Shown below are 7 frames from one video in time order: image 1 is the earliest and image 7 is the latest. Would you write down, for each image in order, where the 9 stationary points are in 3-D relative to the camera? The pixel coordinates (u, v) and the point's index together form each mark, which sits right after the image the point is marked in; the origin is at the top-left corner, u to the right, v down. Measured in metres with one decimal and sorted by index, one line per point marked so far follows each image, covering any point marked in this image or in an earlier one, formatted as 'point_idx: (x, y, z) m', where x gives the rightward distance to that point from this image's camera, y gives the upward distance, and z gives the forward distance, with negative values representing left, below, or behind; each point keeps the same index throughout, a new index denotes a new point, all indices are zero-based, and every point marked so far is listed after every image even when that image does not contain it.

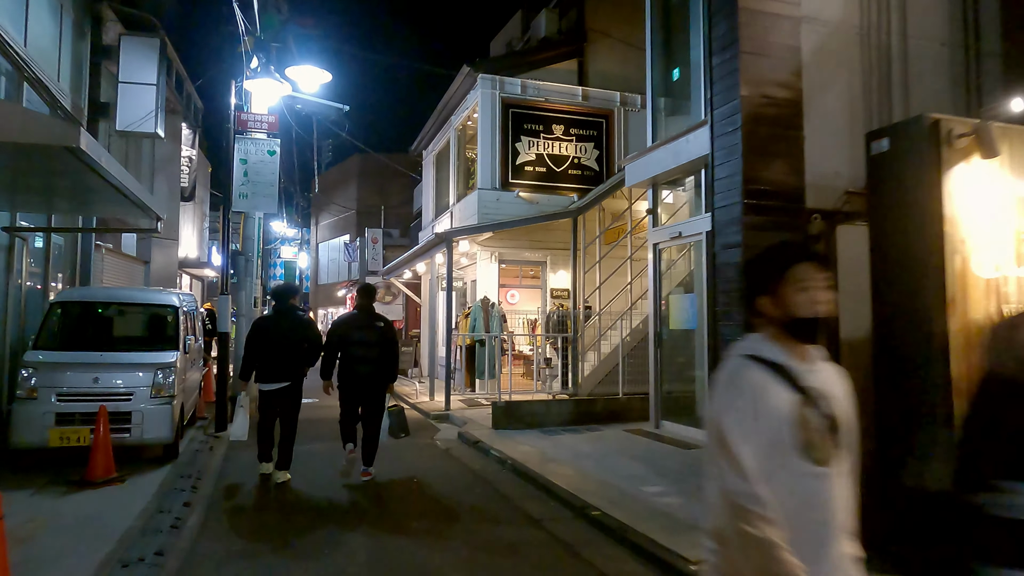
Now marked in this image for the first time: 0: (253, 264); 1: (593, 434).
0: (-3.9, +0.4, +9.9) m
1: (+1.0, -1.8, +8.1) m
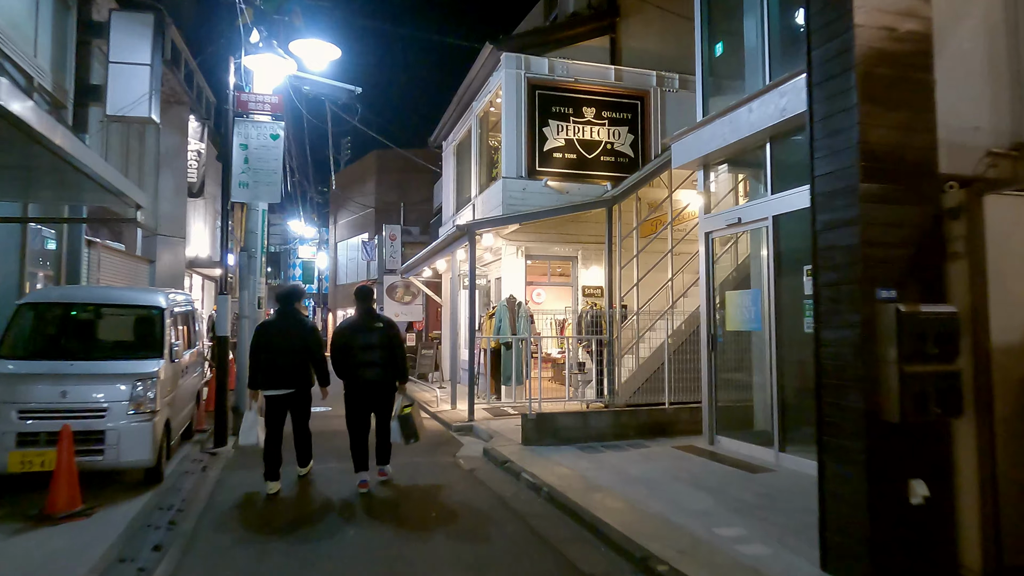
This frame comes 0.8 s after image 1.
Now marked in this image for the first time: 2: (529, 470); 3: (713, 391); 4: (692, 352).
0: (-3.5, +0.4, +9.0) m
1: (+1.4, -1.8, +7.0) m
2: (+0.2, -1.7, +6.3) m
3: (+2.3, -1.2, +7.5) m
4: (+2.6, -0.9, +9.6) m
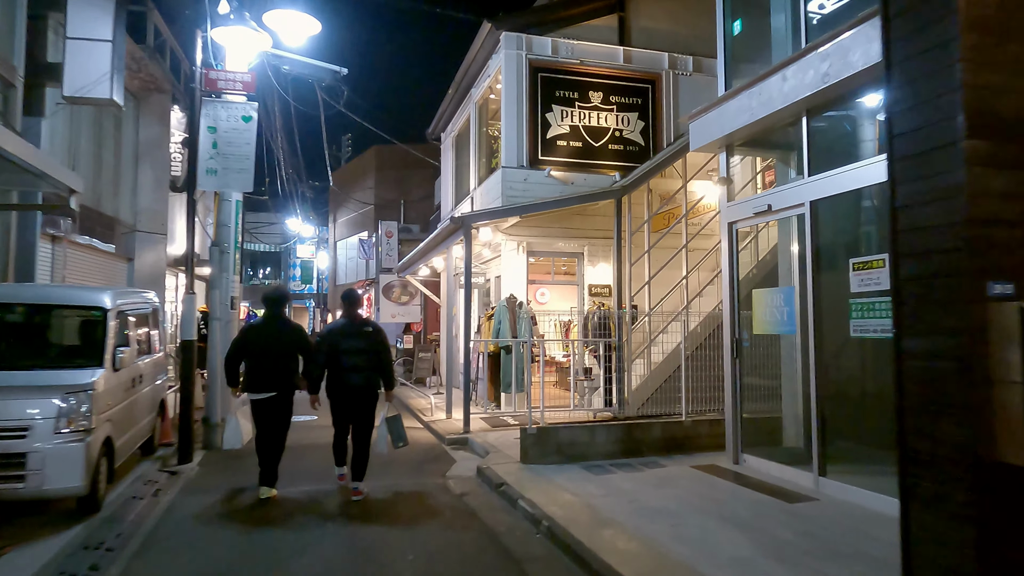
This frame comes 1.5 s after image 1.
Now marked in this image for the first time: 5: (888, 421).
0: (-3.5, +0.4, +8.2) m
1: (+1.3, -1.7, +6.1) m
2: (+0.1, -1.7, +5.5) m
3: (+2.2, -1.1, +6.6) m
4: (+2.6, -0.9, +8.7) m
5: (+2.9, -1.0, +5.1) m
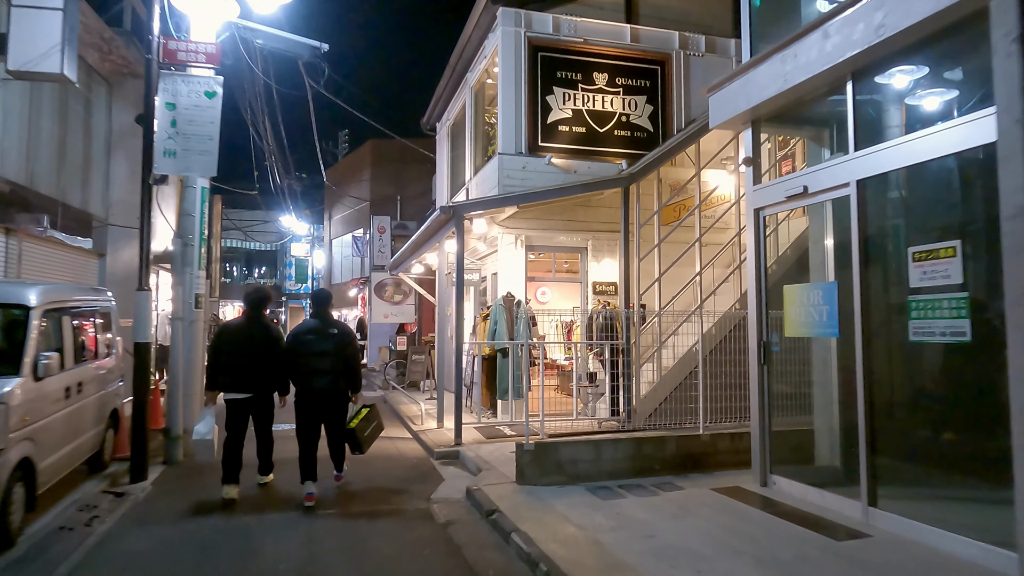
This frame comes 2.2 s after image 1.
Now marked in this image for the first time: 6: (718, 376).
0: (-3.5, +0.4, +7.4) m
1: (+1.3, -1.7, +5.3) m
2: (+0.1, -1.7, +4.6) m
3: (+2.2, -1.1, +5.8) m
4: (+2.6, -0.9, +7.9) m
5: (+2.8, -1.0, +4.2) m
6: (+2.4, -1.0, +7.8) m
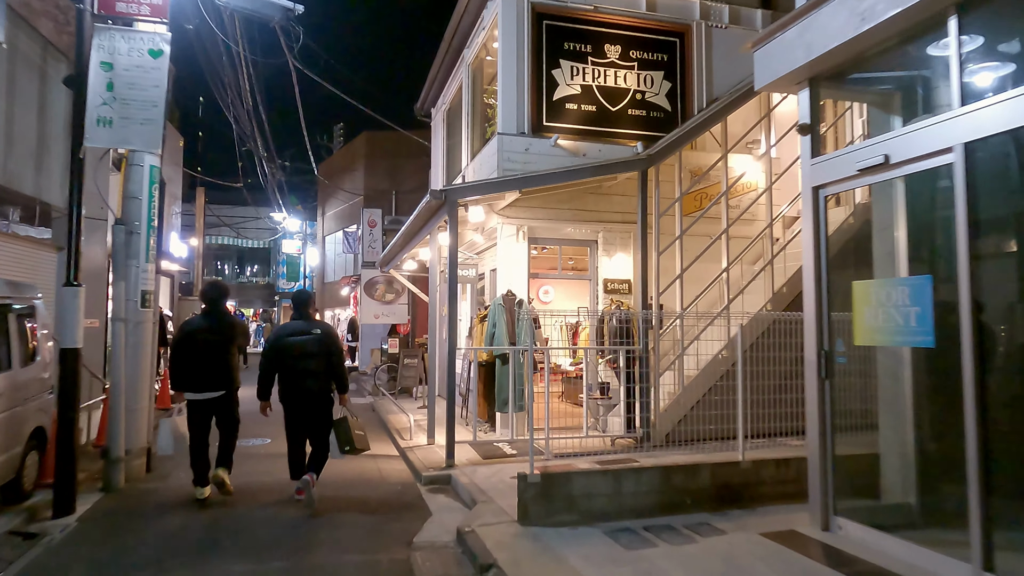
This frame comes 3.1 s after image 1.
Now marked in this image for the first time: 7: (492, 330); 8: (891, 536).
0: (-3.5, +0.5, +6.3) m
1: (+1.3, -1.7, +4.2) m
2: (+0.1, -1.6, +3.6) m
3: (+2.2, -1.1, +4.7) m
4: (+2.6, -0.9, +6.8) m
5: (+2.8, -1.0, +3.2) m
6: (+2.4, -1.0, +6.7) m
7: (-0.2, -0.5, +7.9) m
8: (+2.4, -1.6, +4.2) m
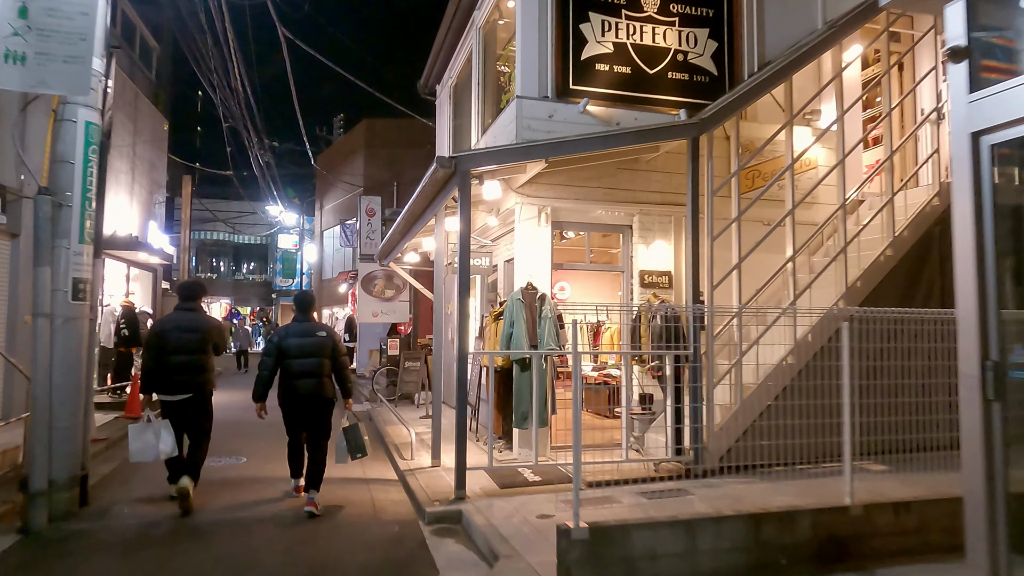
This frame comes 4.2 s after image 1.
0: (-3.3, +0.6, +5.1) m
1: (+1.5, -1.6, +2.9) m
2: (+0.3, -1.6, +2.3) m
3: (+2.4, -1.0, +3.4) m
4: (+2.8, -0.8, +5.5) m
5: (+3.0, -0.9, +1.9) m
6: (+2.6, -0.9, +5.4) m
7: (0.0, -0.4, +6.6) m
8: (+2.6, -1.5, +2.9) m
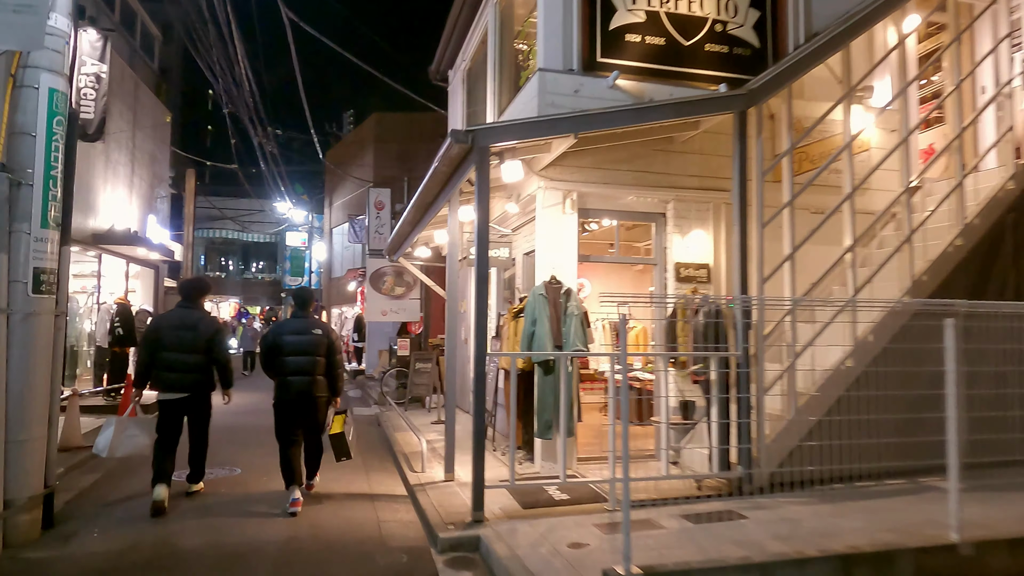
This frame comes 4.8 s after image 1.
0: (-3.1, +0.6, +4.4) m
1: (+1.6, -1.5, +2.2) m
2: (+0.4, -1.5, +1.6) m
3: (+2.5, -1.0, +2.7) m
4: (+3.0, -0.7, +4.8) m
5: (+3.1, -0.8, +1.1) m
6: (+2.8, -0.9, +4.6) m
7: (+0.2, -0.4, +6.0) m
8: (+2.7, -1.5, +2.2) m
